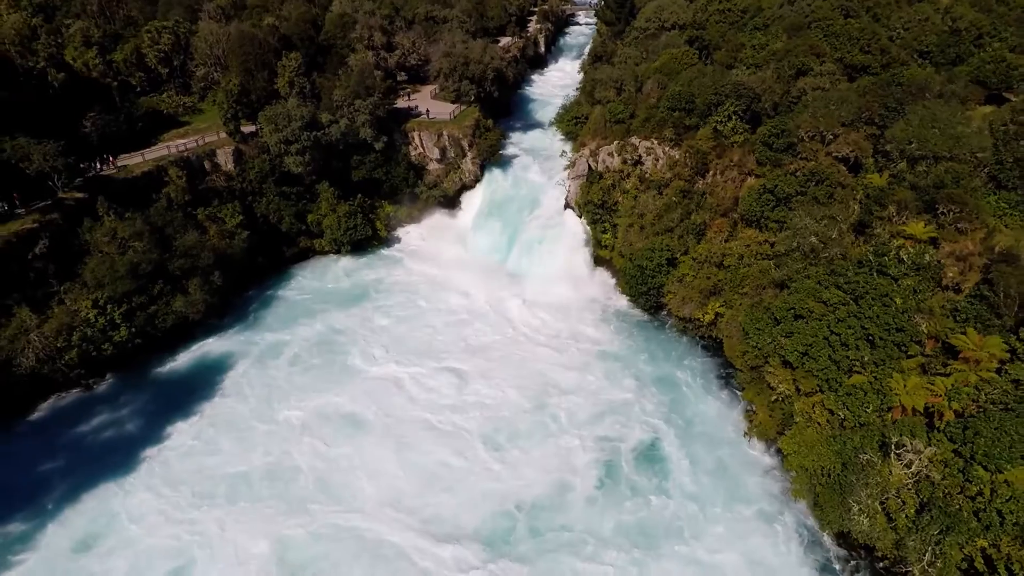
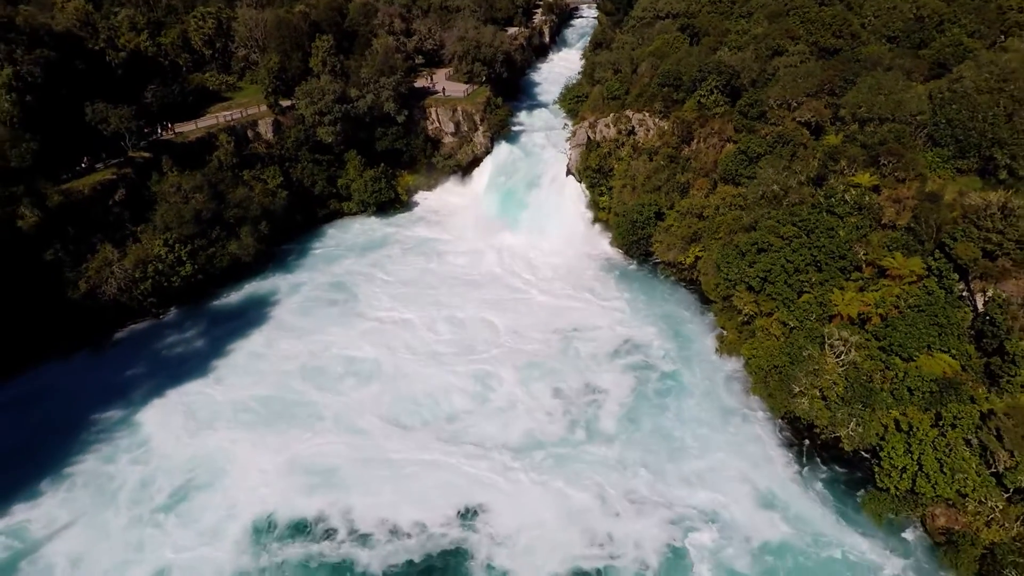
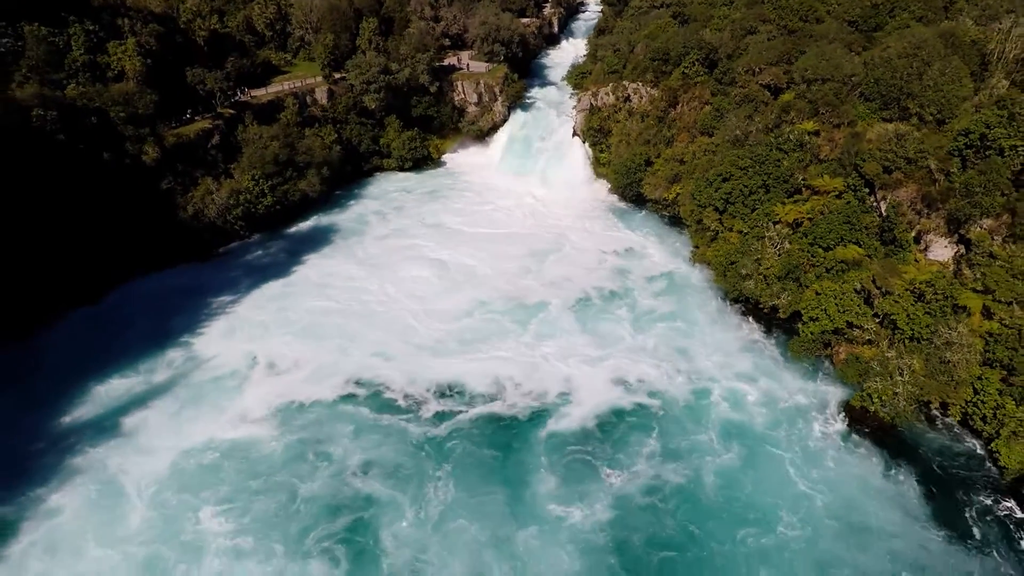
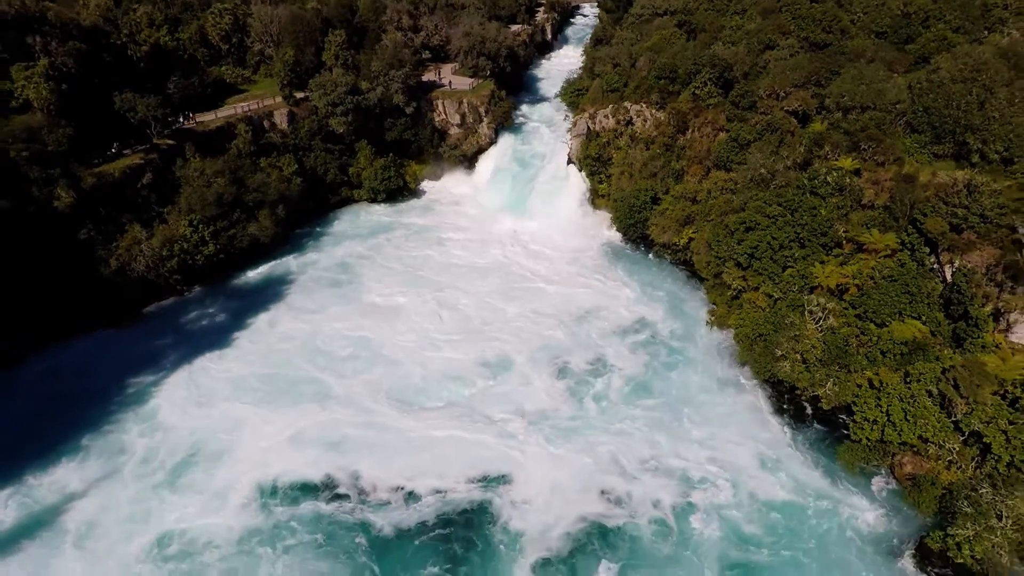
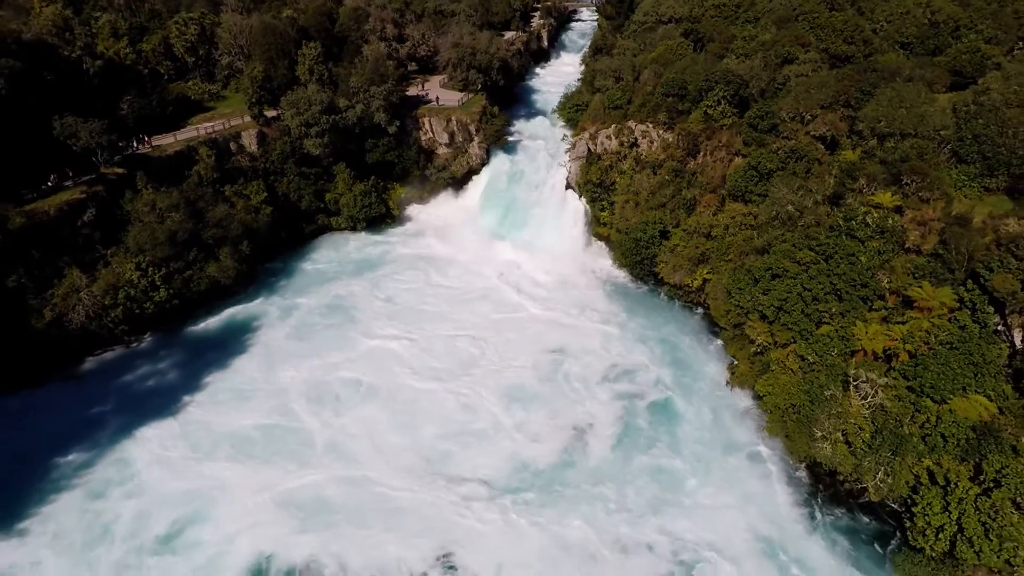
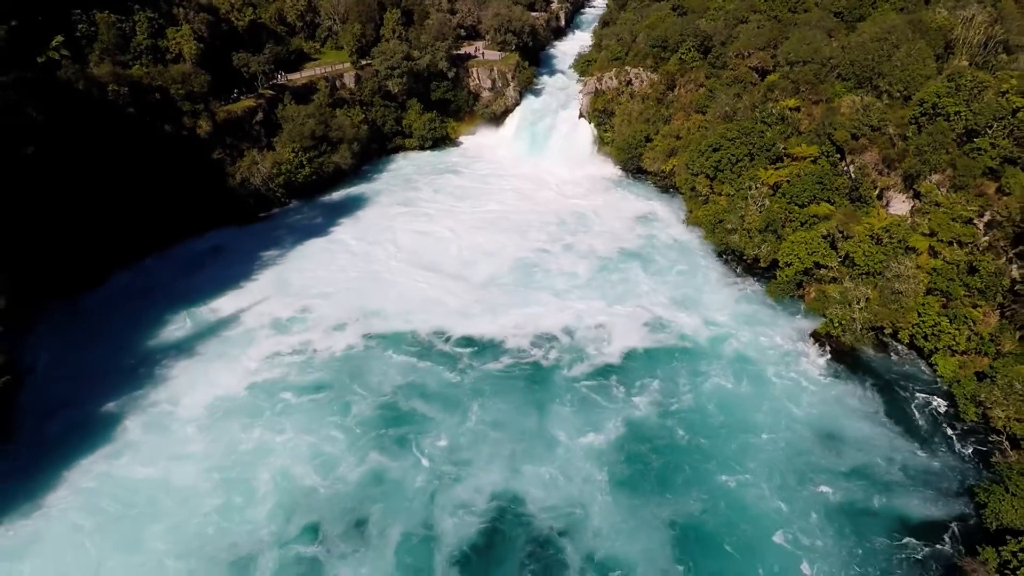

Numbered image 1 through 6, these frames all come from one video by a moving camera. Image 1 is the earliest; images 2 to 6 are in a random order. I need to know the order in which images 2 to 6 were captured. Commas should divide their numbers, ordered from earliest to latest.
5, 2, 4, 3, 6
